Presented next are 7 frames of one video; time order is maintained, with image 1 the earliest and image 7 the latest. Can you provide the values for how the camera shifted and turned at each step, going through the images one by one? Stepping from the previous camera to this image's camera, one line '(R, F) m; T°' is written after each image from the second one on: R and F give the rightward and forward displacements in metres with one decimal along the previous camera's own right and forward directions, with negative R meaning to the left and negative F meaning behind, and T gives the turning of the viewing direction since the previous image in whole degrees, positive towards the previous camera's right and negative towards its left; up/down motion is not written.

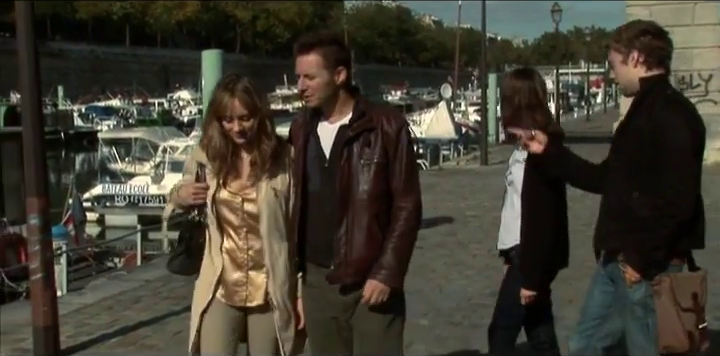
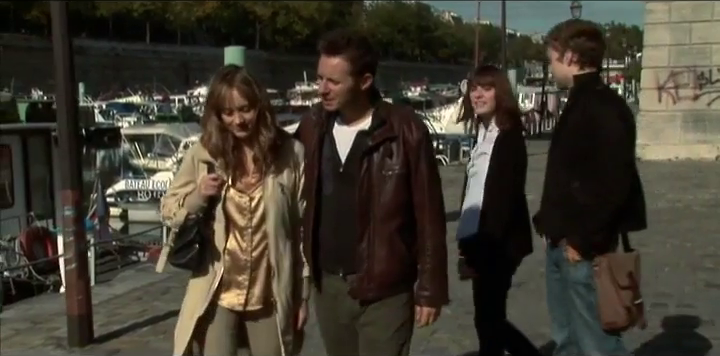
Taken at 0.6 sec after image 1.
(0.0, -0.2) m; -1°
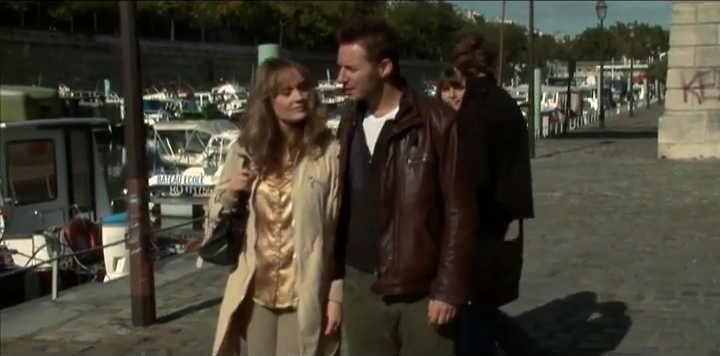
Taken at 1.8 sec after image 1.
(-0.2, -0.5) m; -1°
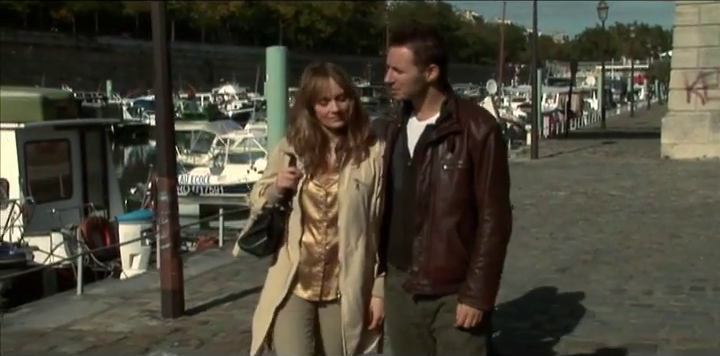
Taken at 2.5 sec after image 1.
(-0.2, -0.3) m; 0°
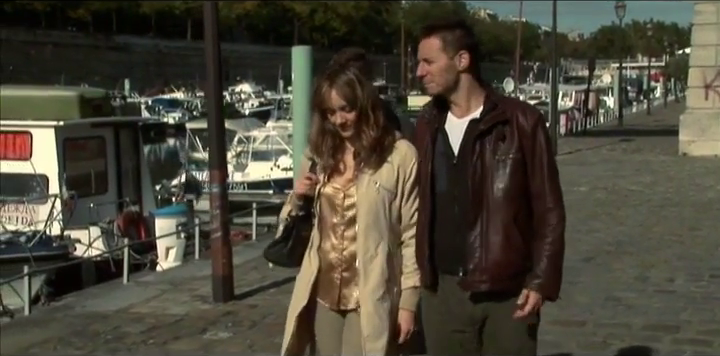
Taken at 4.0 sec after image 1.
(-0.2, -0.6) m; -1°
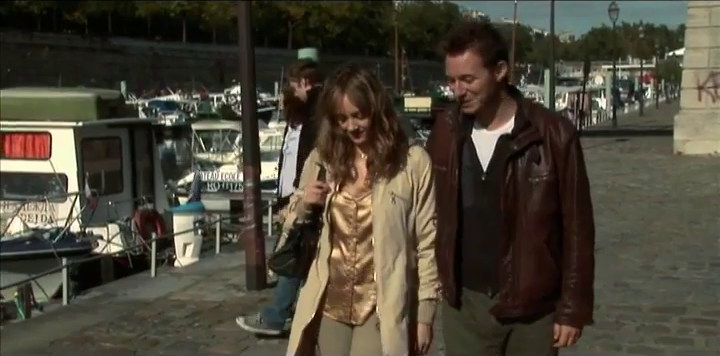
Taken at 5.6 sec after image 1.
(-0.3, -0.6) m; 0°
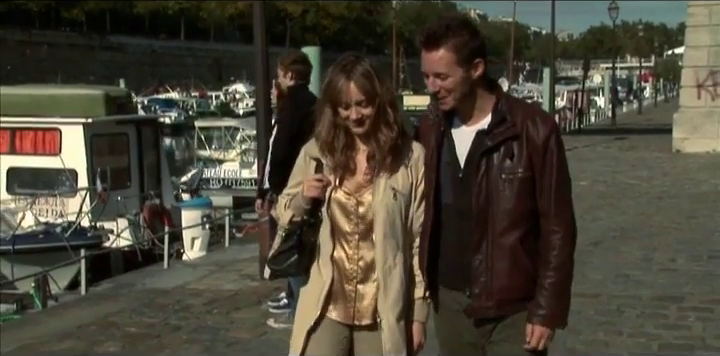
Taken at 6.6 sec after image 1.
(-0.1, -0.4) m; 0°
